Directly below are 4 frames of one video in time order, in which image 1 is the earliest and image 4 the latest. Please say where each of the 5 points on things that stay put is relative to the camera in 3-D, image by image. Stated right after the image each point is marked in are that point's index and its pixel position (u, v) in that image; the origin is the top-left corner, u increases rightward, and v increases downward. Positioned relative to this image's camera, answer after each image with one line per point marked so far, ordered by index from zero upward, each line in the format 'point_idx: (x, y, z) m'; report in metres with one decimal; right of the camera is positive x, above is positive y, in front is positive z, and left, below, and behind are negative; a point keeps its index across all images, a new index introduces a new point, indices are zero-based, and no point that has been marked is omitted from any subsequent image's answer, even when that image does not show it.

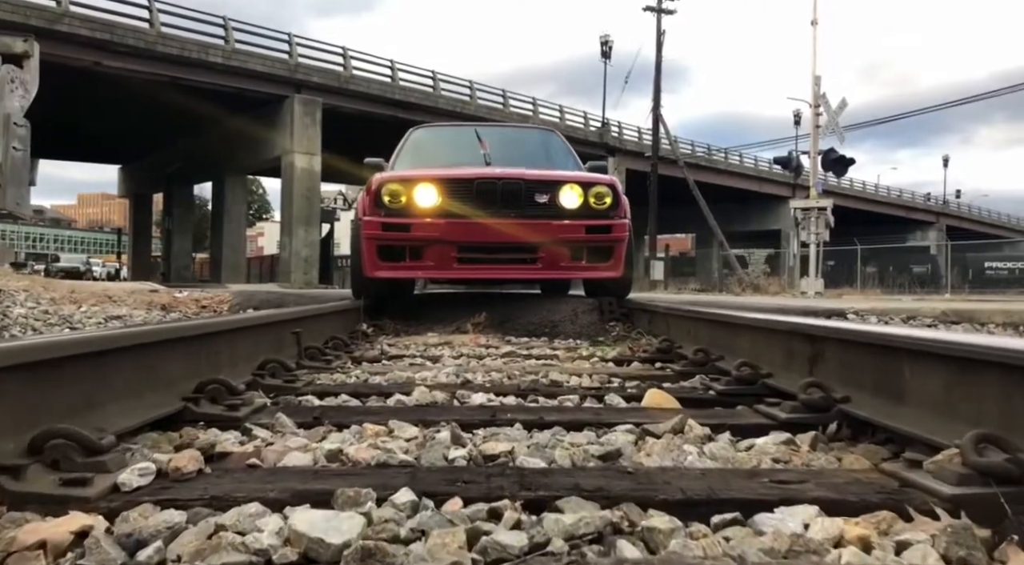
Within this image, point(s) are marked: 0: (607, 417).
0: (+0.3, -0.4, +2.7) m
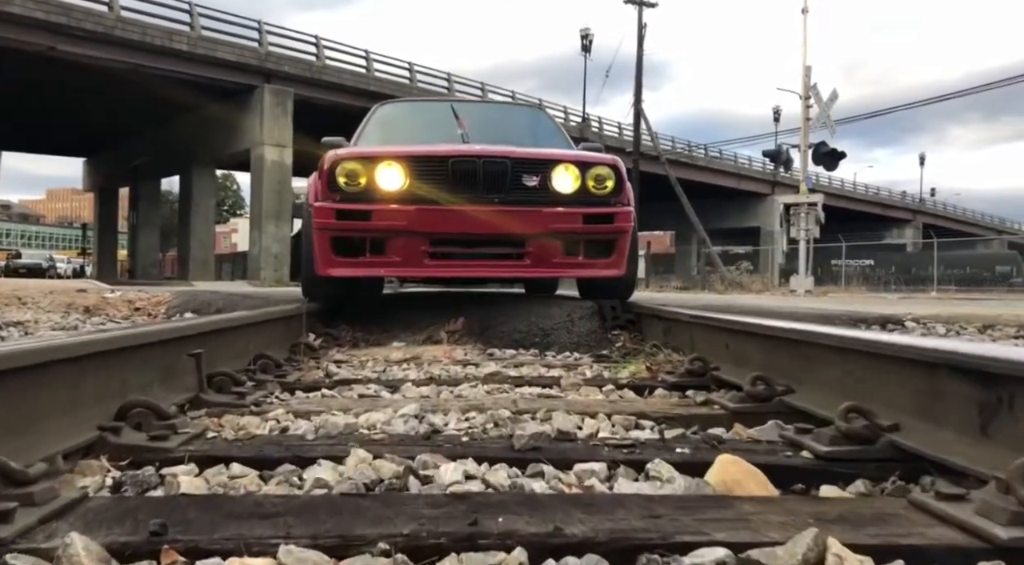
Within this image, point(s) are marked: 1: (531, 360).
0: (+0.3, -0.5, +1.5) m
1: (+0.1, -0.5, +4.7) m
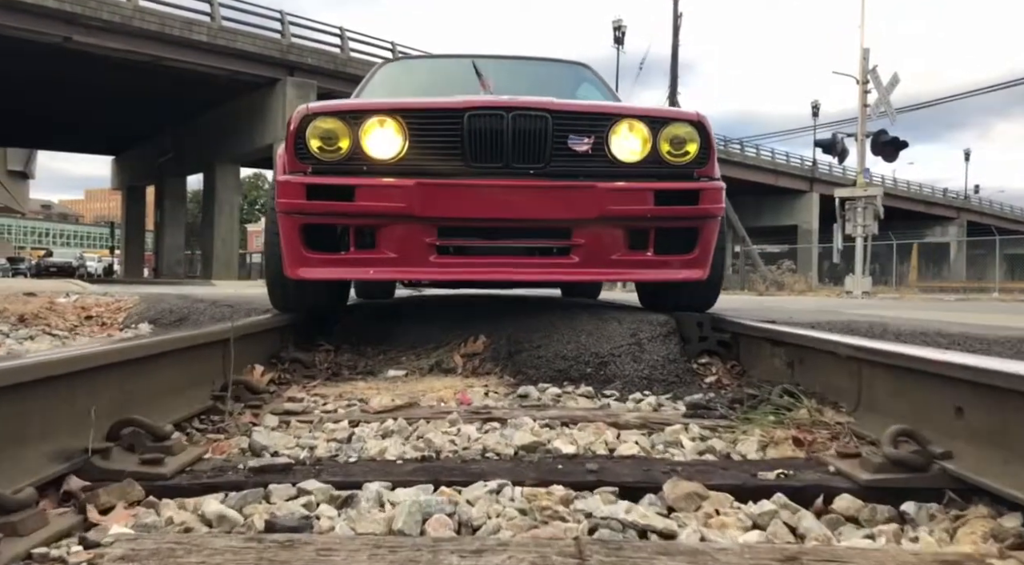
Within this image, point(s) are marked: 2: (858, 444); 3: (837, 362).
0: (+0.4, -0.5, -0.2) m
1: (+0.3, -0.5, +3.0) m
2: (+1.0, -0.4, +2.3) m
3: (+1.1, -0.3, +2.8) m
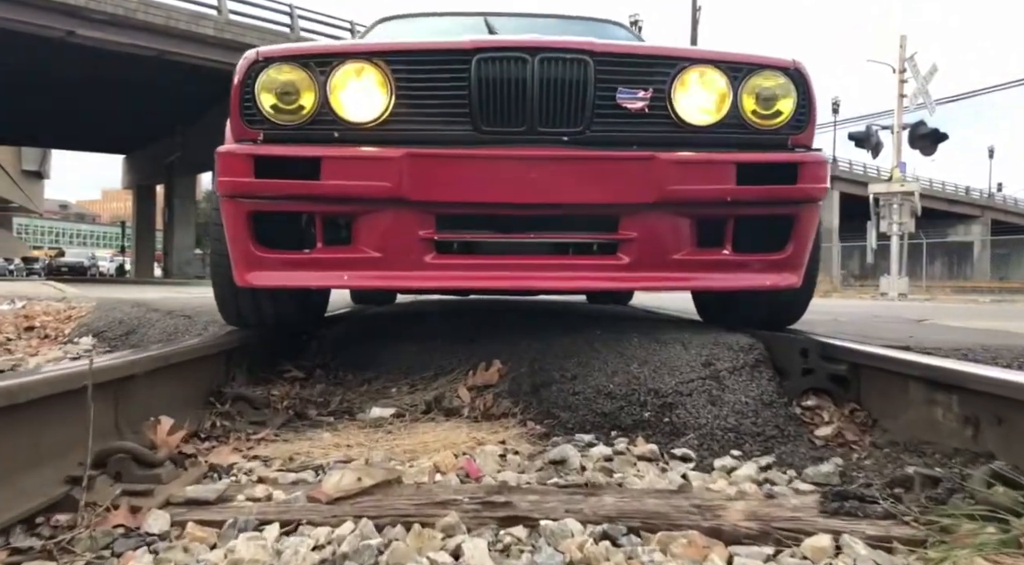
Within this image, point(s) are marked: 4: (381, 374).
0: (+0.4, -0.5, -1.3) m
1: (+0.4, -0.5, +1.9) m
2: (+1.0, -0.5, +1.2) m
3: (+1.2, -0.3, +1.7) m
4: (-0.6, -0.4, +3.5) m
